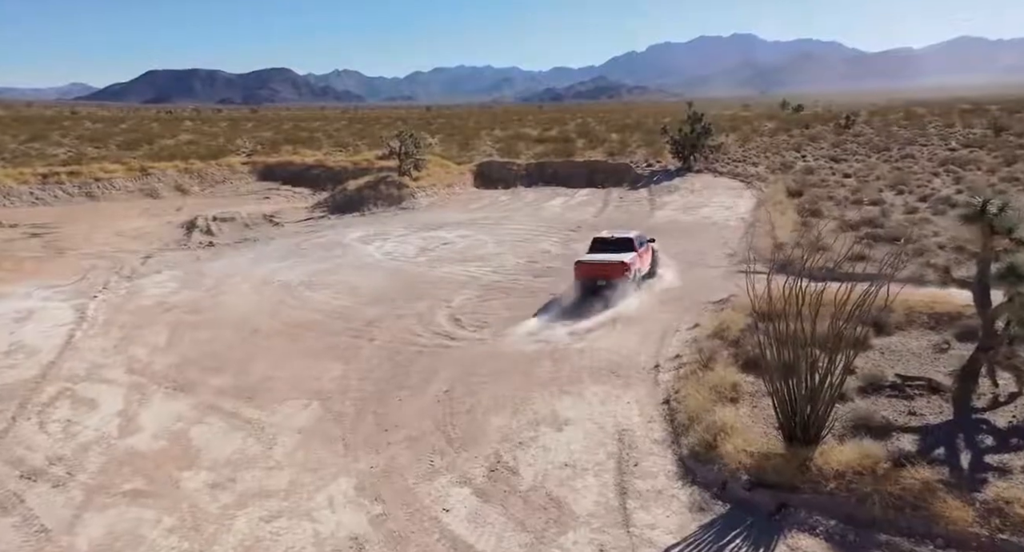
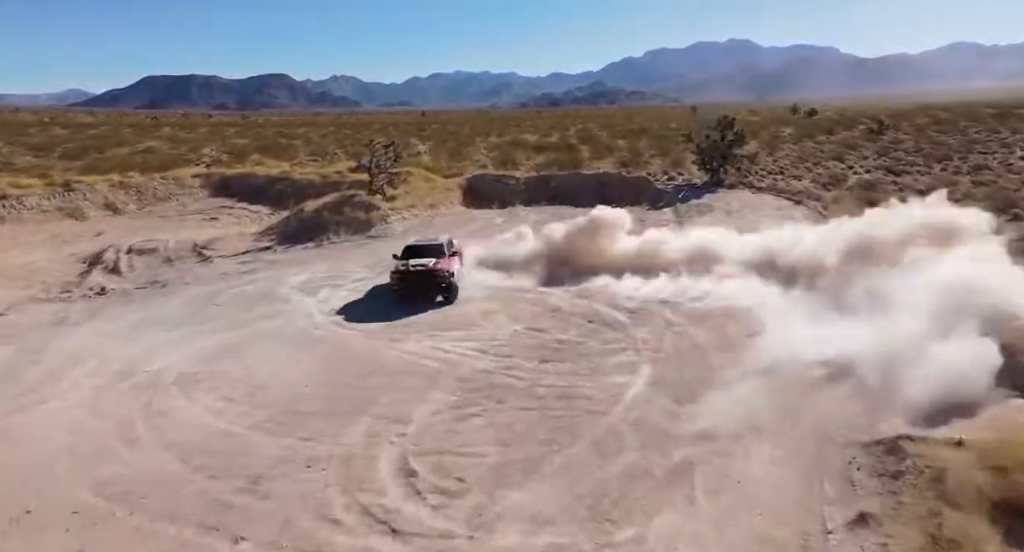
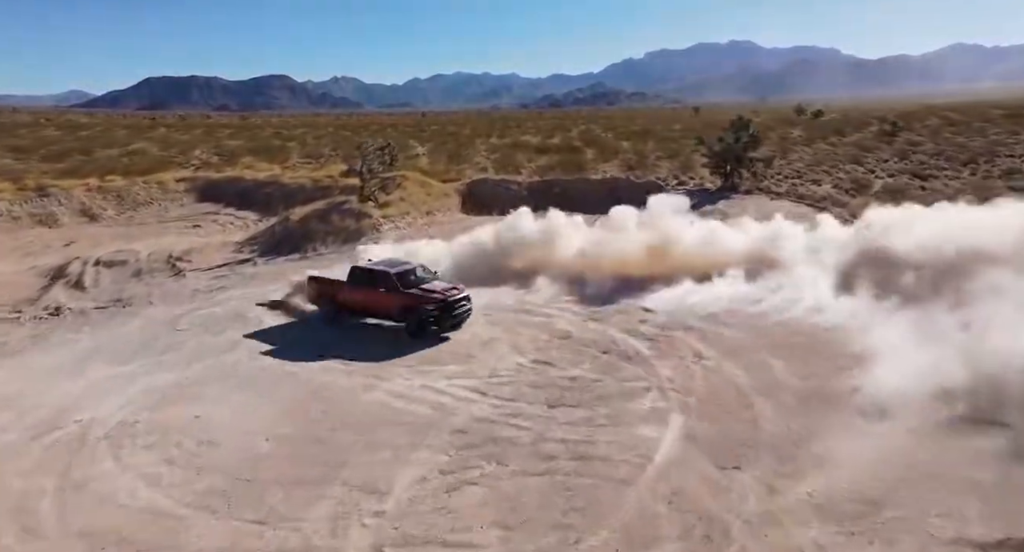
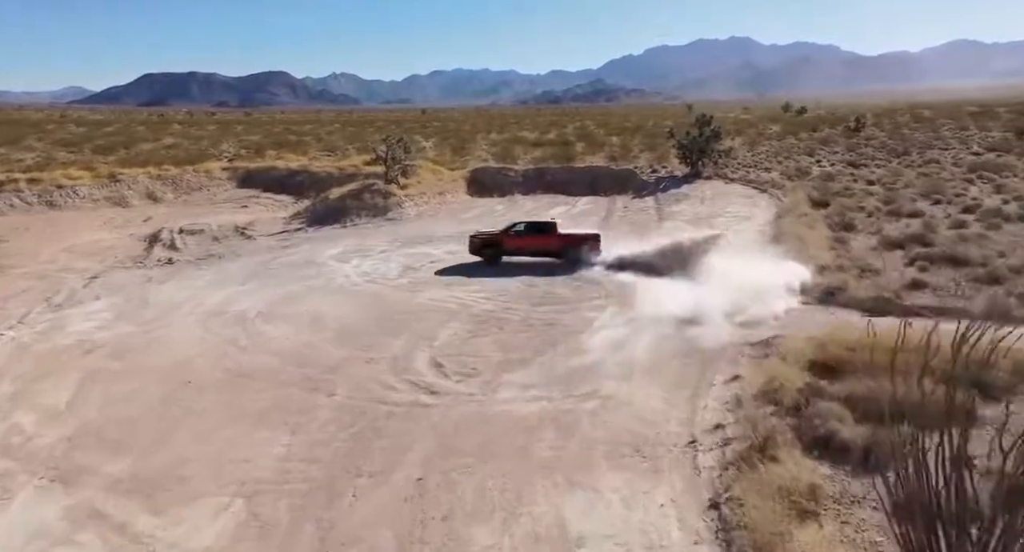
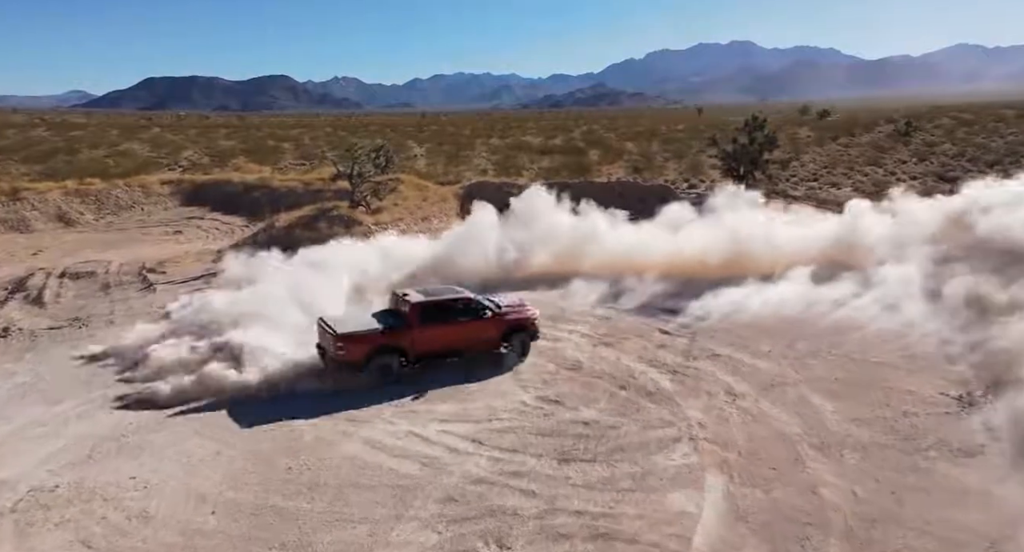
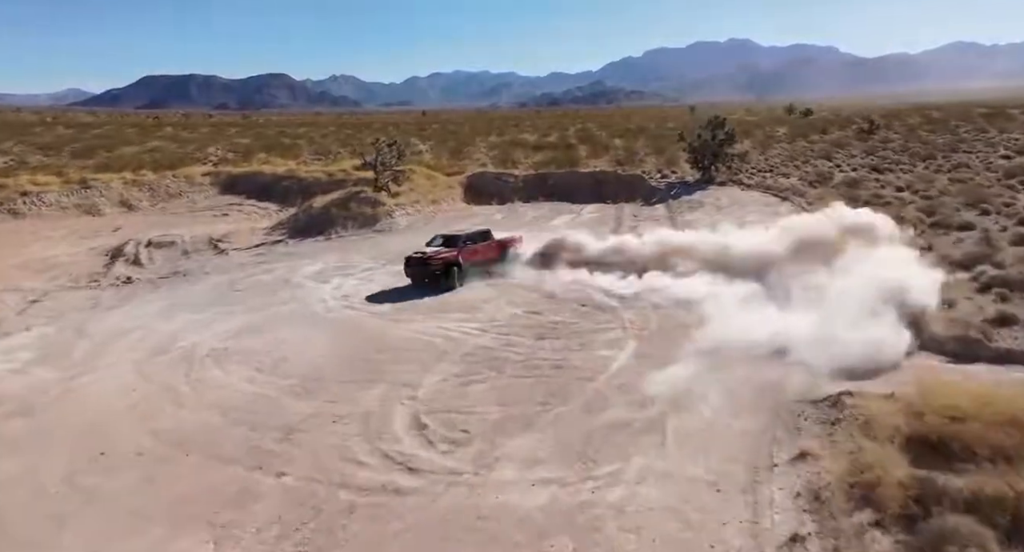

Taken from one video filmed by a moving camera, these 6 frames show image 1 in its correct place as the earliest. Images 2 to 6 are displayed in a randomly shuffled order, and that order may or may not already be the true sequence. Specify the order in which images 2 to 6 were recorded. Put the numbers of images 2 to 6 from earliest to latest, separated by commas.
4, 6, 2, 3, 5
